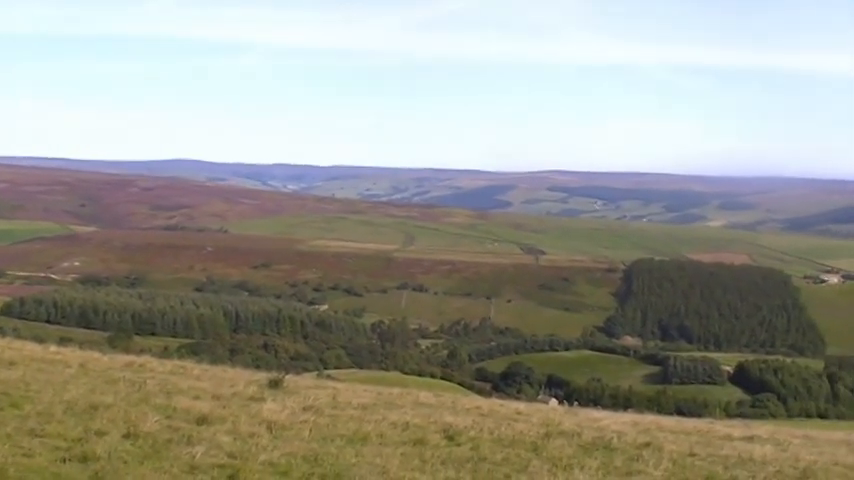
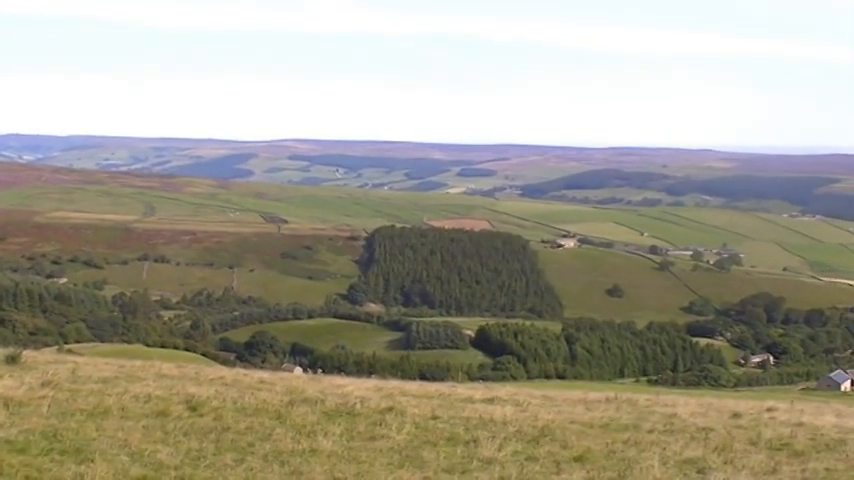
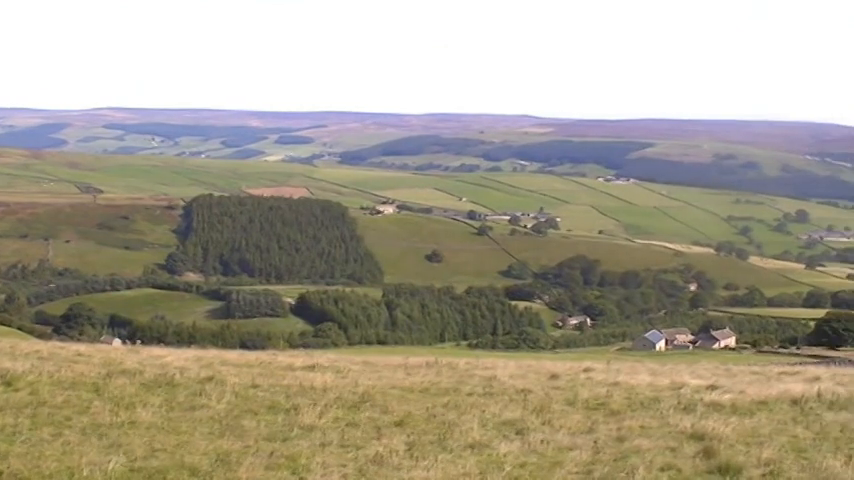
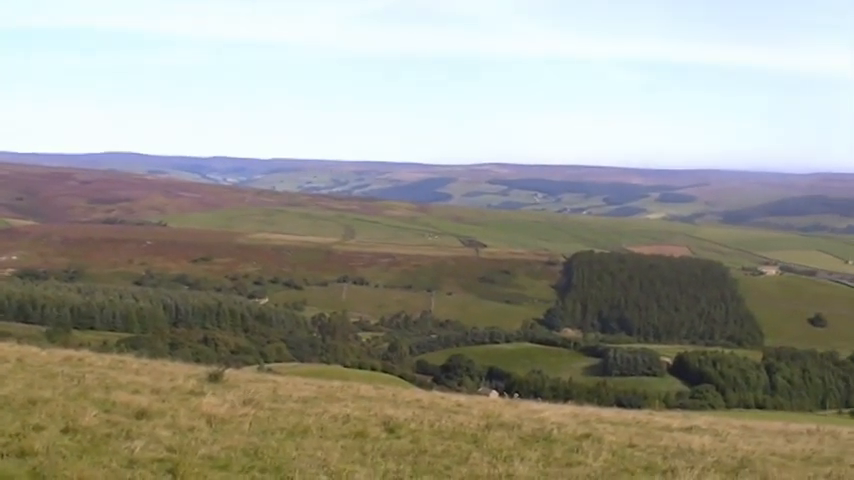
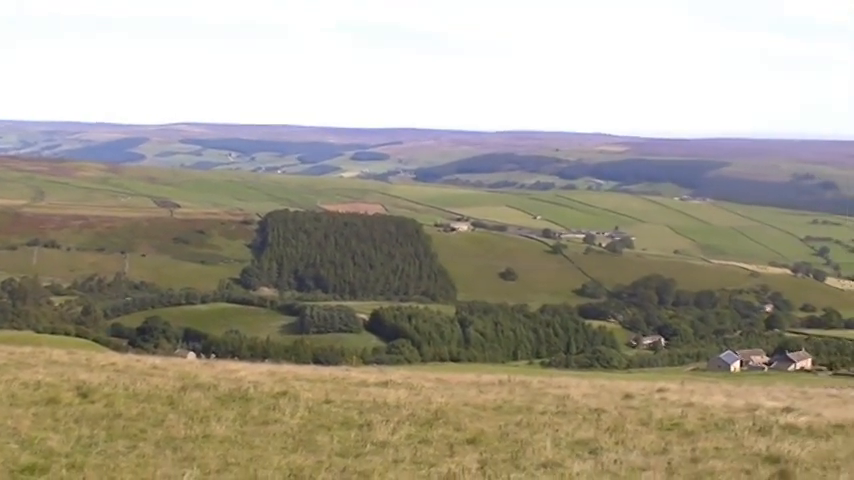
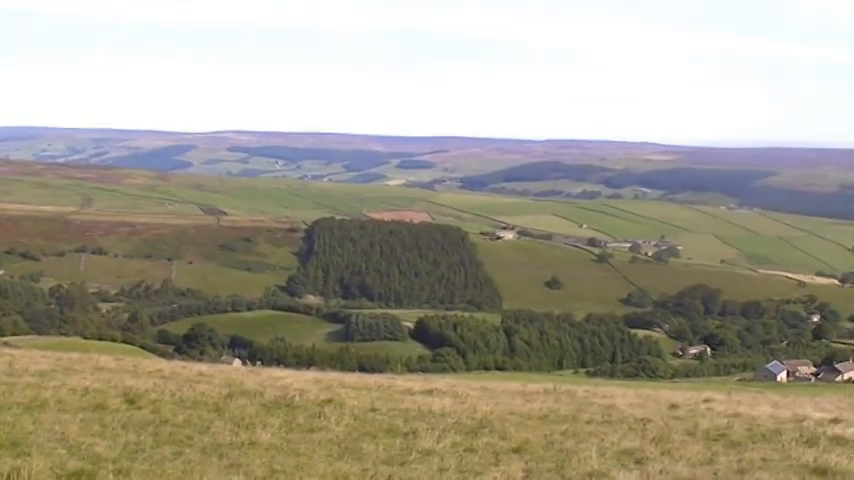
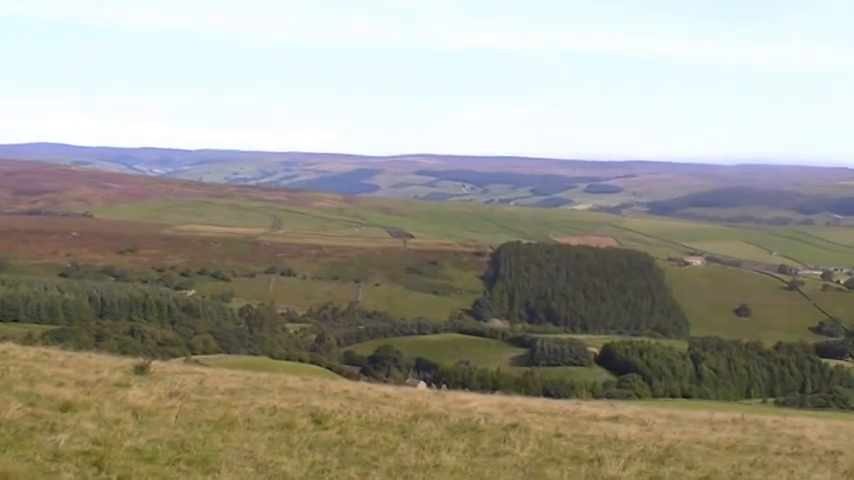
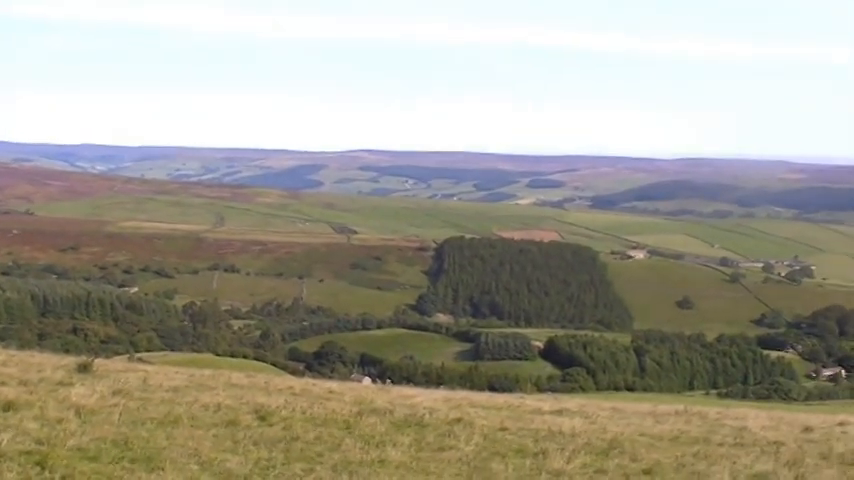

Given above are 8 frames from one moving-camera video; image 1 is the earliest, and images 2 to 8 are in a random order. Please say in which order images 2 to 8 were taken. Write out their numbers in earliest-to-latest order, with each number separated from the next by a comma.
4, 7, 8, 2, 6, 5, 3
